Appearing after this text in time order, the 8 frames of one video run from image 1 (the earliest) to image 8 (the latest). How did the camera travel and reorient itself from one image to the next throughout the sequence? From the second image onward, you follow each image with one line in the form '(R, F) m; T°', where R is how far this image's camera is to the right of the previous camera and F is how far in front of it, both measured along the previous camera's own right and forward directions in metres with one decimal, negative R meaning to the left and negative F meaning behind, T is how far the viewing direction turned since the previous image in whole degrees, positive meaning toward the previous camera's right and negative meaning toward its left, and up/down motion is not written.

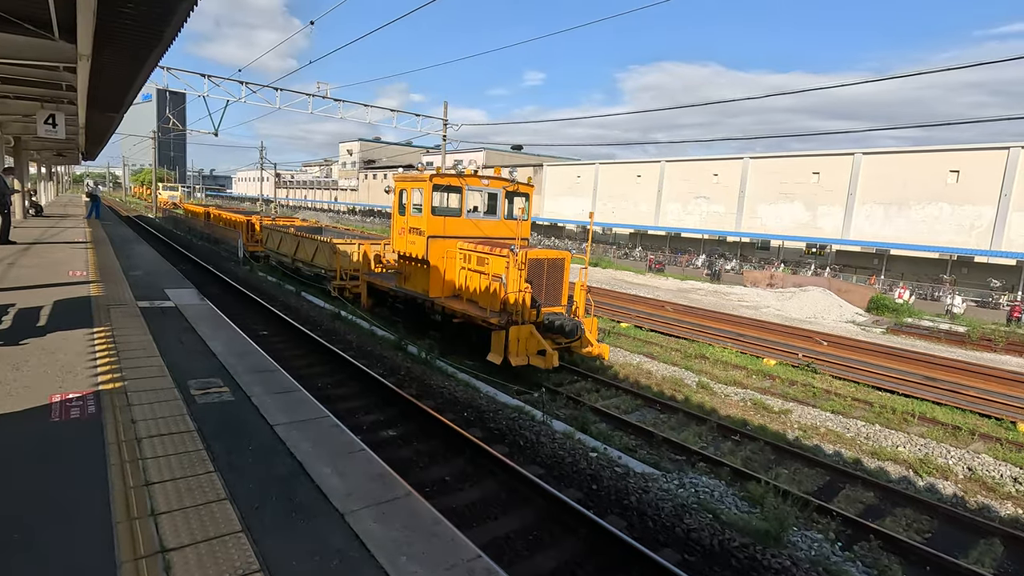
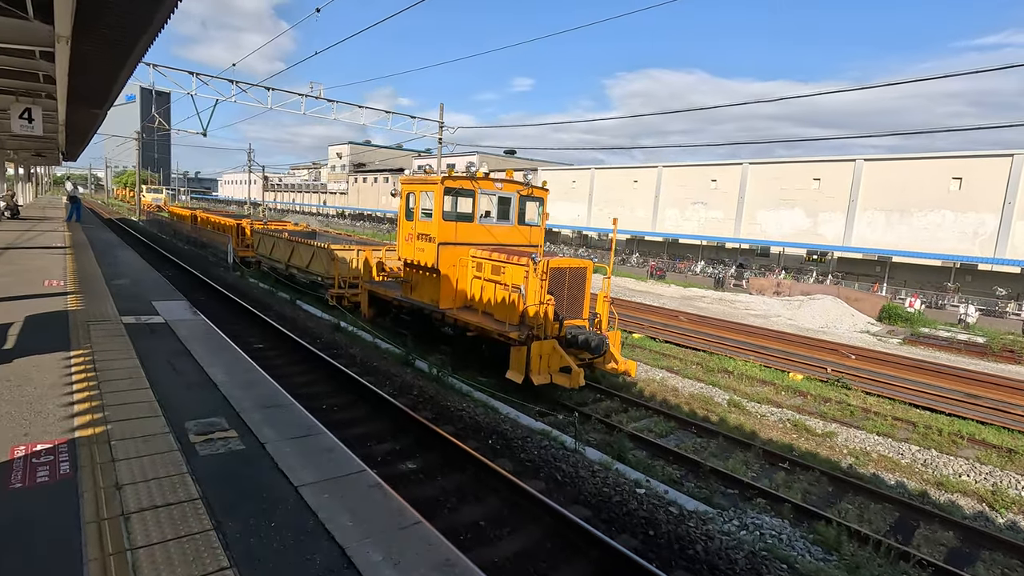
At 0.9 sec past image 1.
(-0.5, +0.7) m; +1°
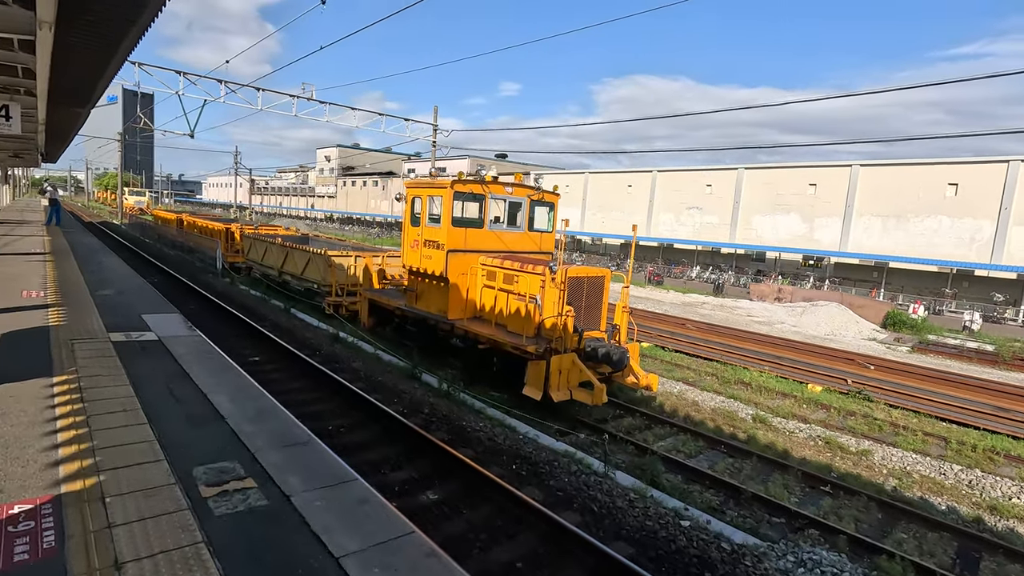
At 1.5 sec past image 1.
(-0.5, +0.5) m; +1°
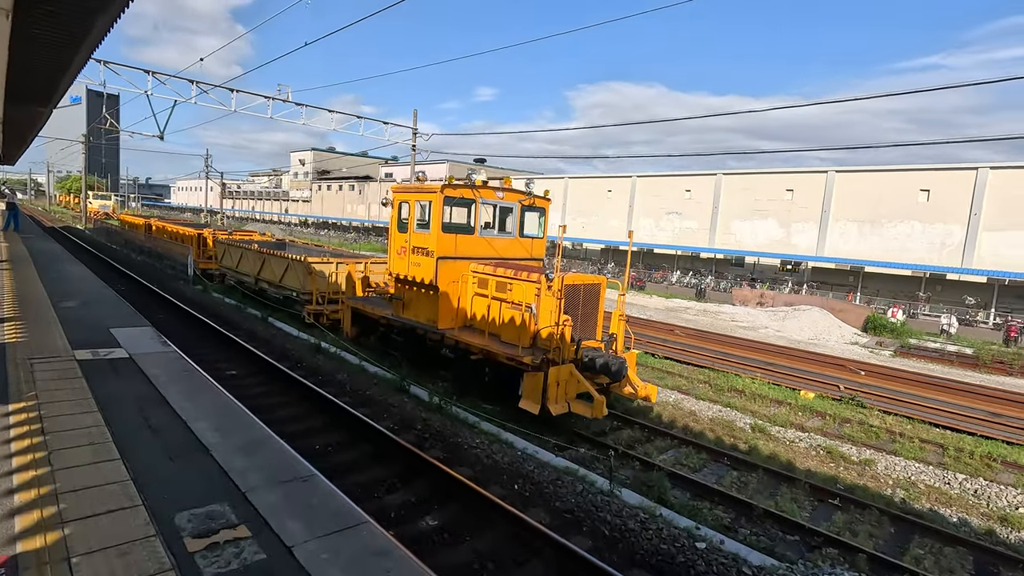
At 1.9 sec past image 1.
(-0.3, +0.3) m; +2°
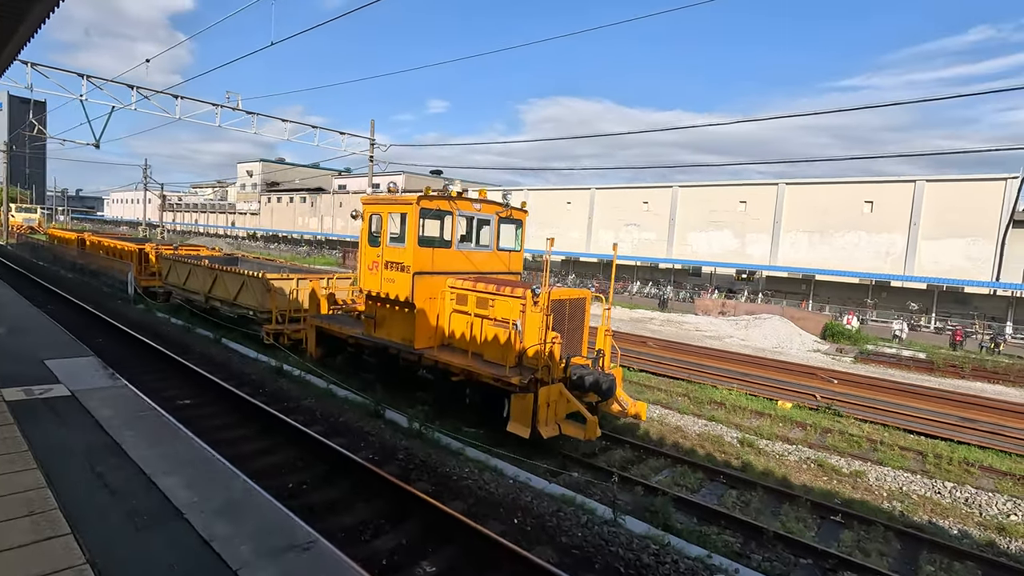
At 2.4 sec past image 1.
(-0.4, +0.4) m; +5°
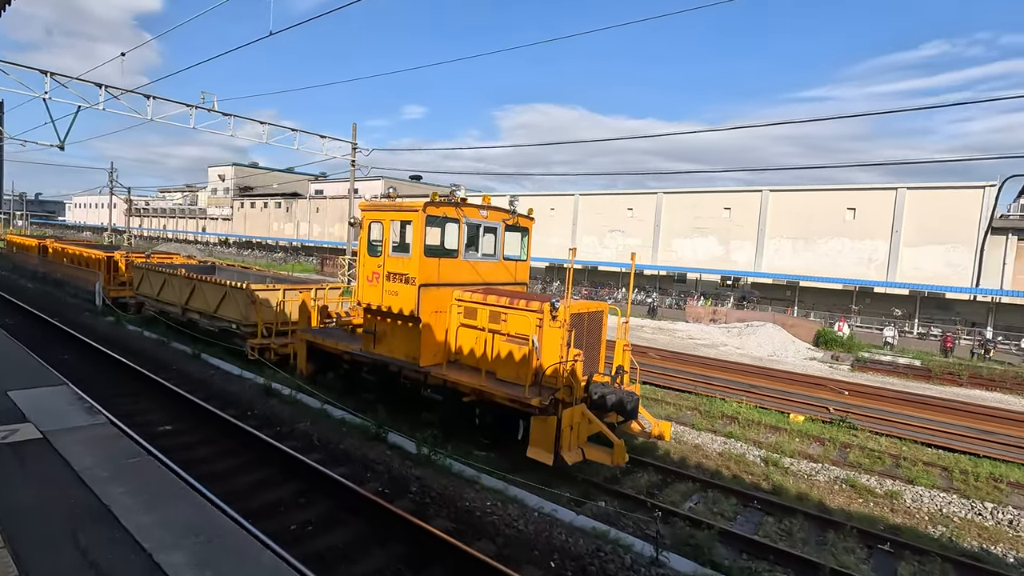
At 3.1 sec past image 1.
(-0.5, +0.5) m; +3°
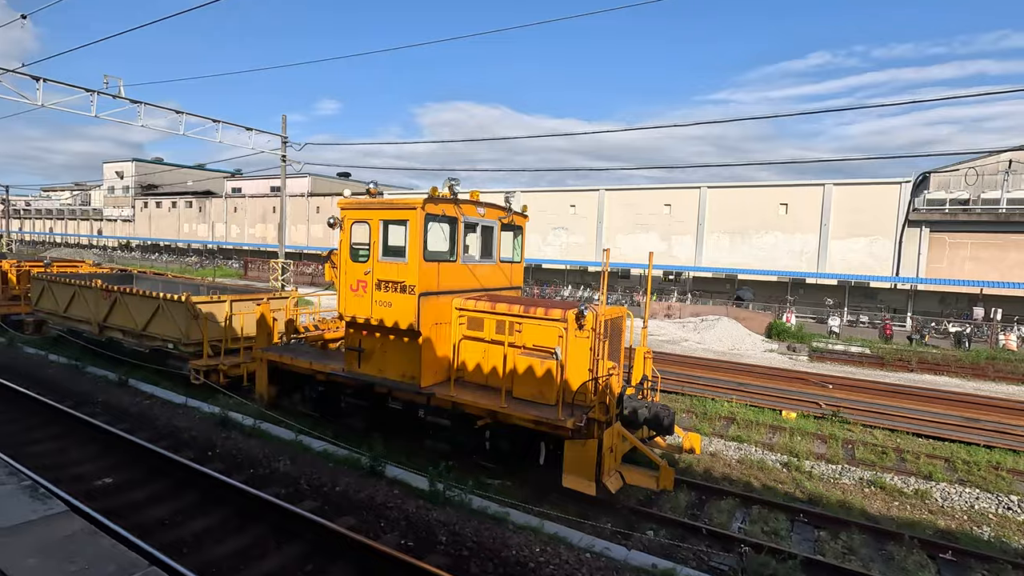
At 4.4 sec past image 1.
(-1.1, +0.9) m; +8°
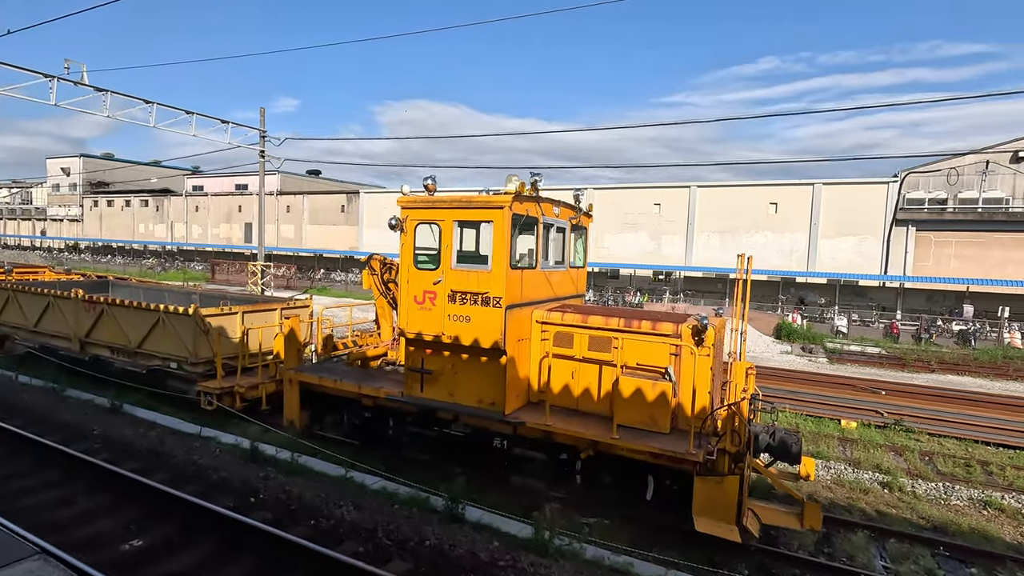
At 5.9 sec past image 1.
(-1.5, +1.0) m; +4°
